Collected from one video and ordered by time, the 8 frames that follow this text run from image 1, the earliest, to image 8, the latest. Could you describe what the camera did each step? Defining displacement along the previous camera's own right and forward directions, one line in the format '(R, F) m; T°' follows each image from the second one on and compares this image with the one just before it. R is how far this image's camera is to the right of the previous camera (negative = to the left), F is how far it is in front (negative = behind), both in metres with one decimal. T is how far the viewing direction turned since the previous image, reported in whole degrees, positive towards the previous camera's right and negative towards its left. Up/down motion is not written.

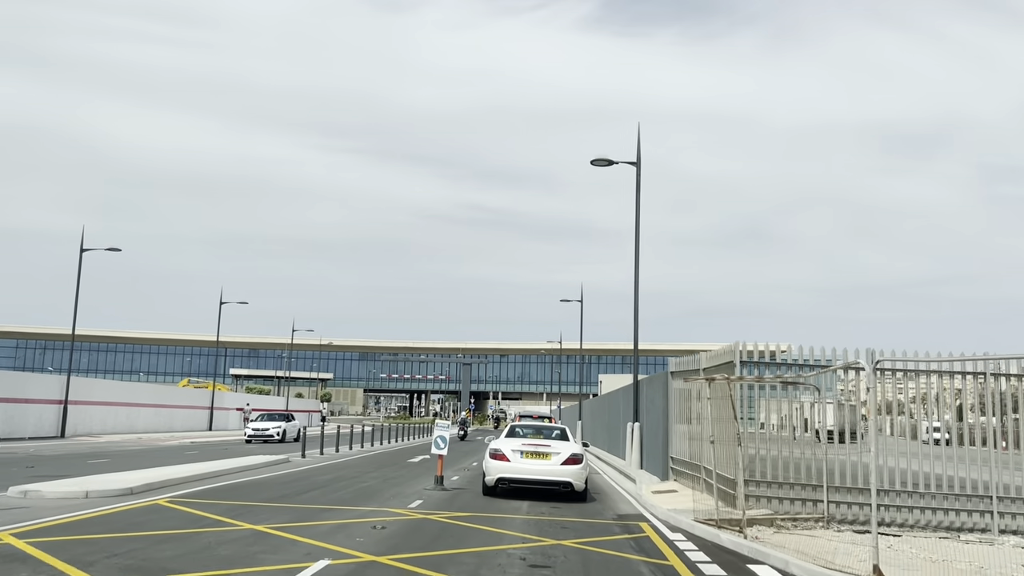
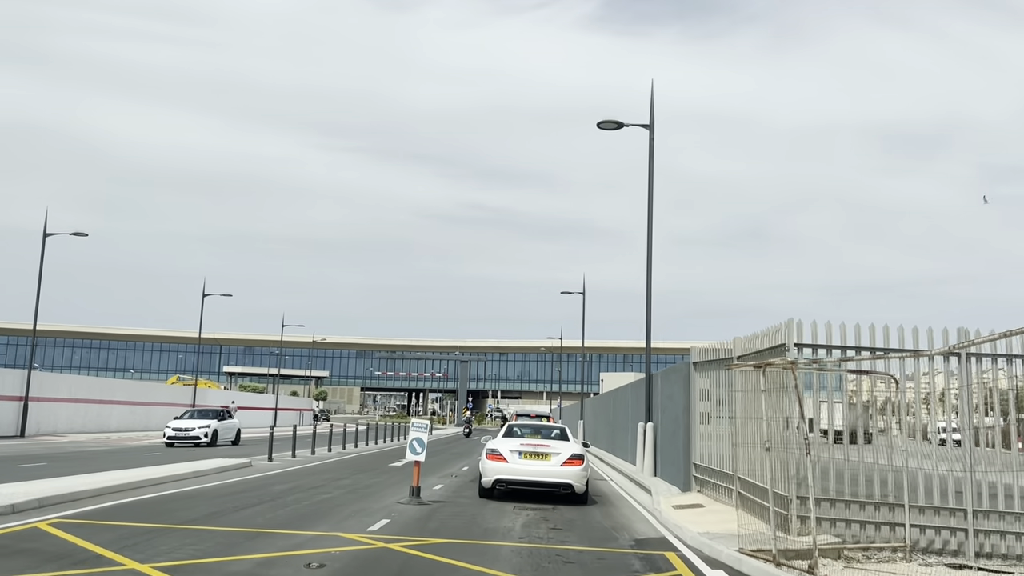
(+0.1, +1.6) m; 0°
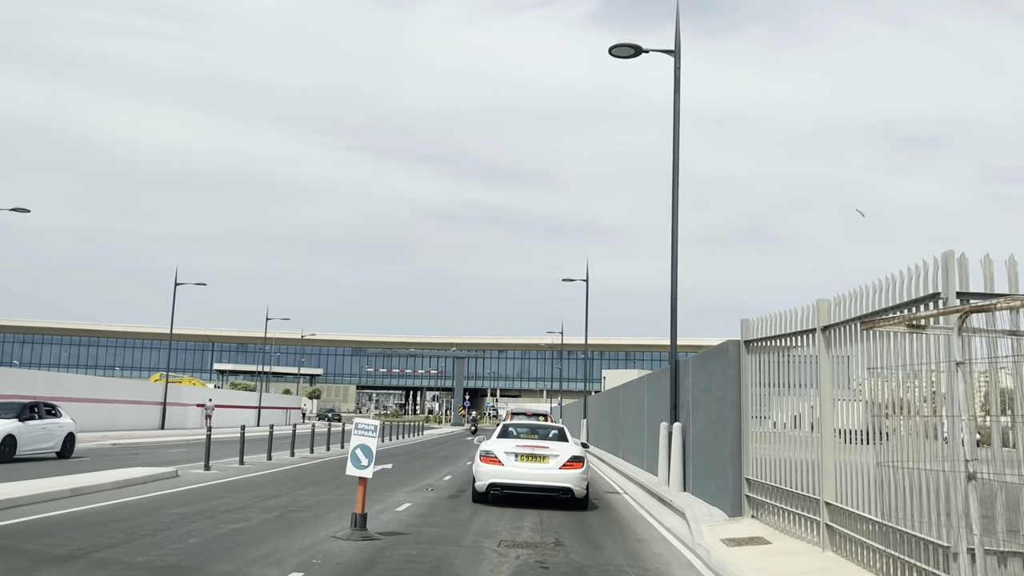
(+0.1, +2.2) m; 0°
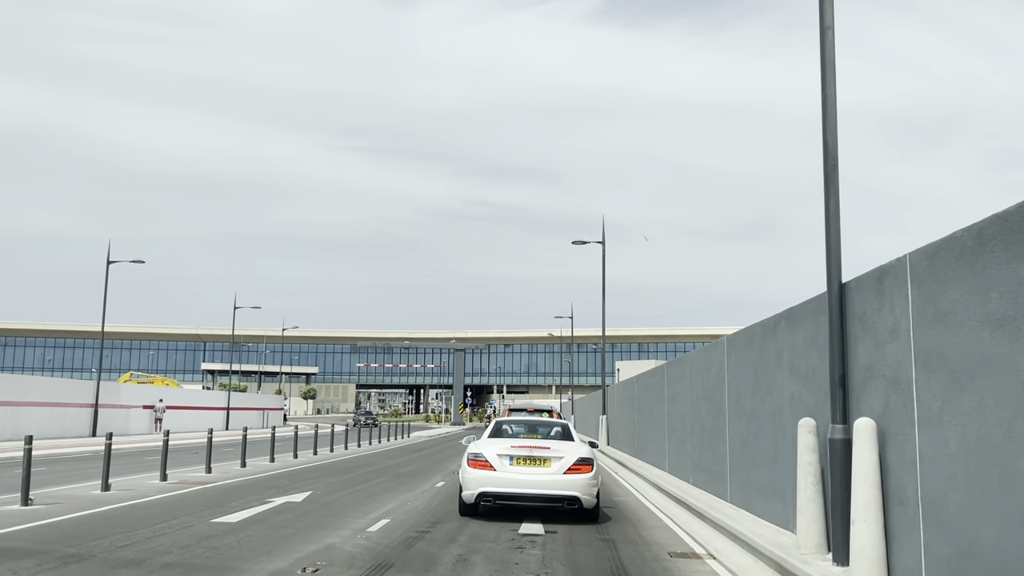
(+0.2, +4.6) m; -1°
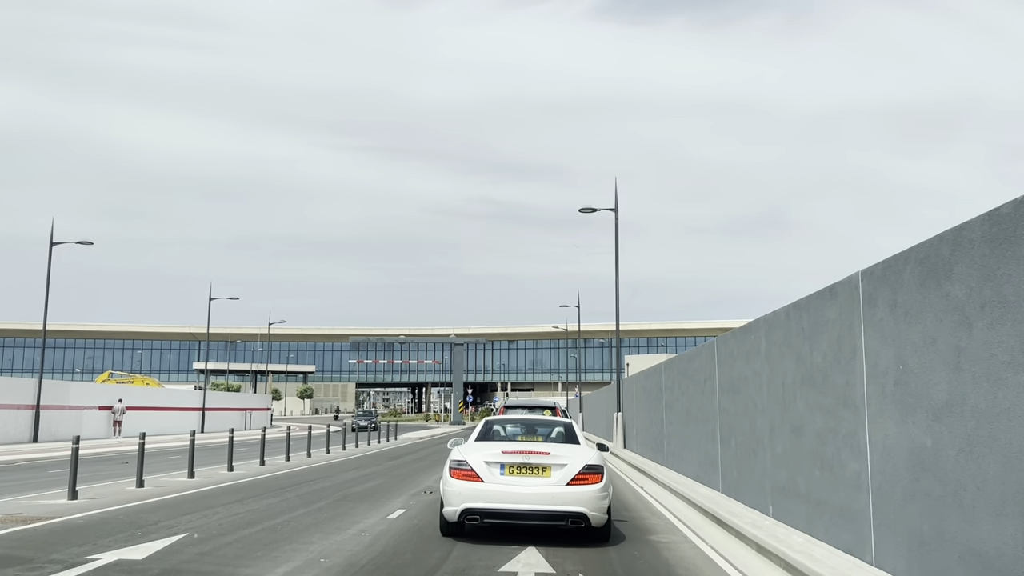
(+0.2, +2.8) m; 0°
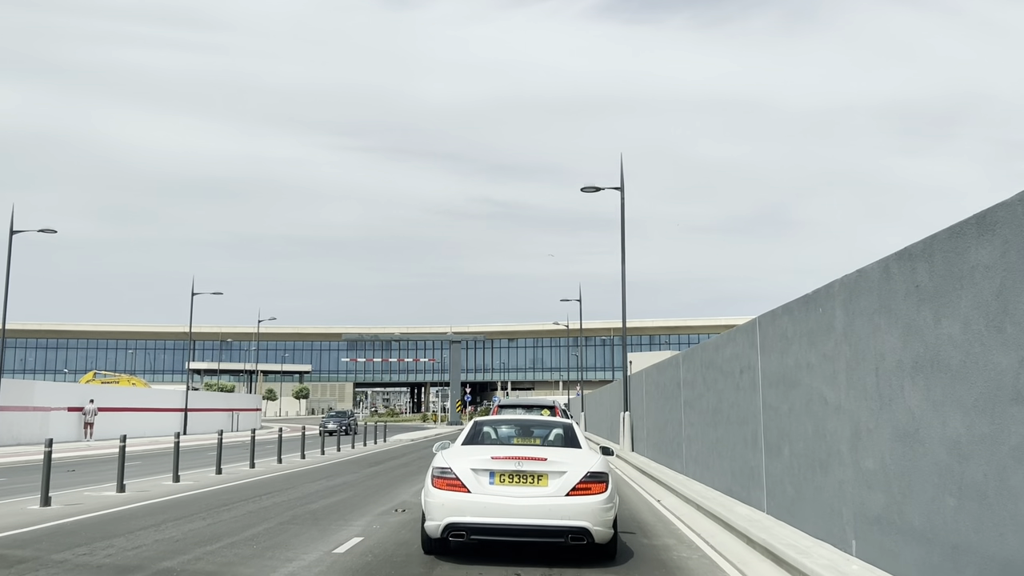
(+0.1, +1.5) m; 0°
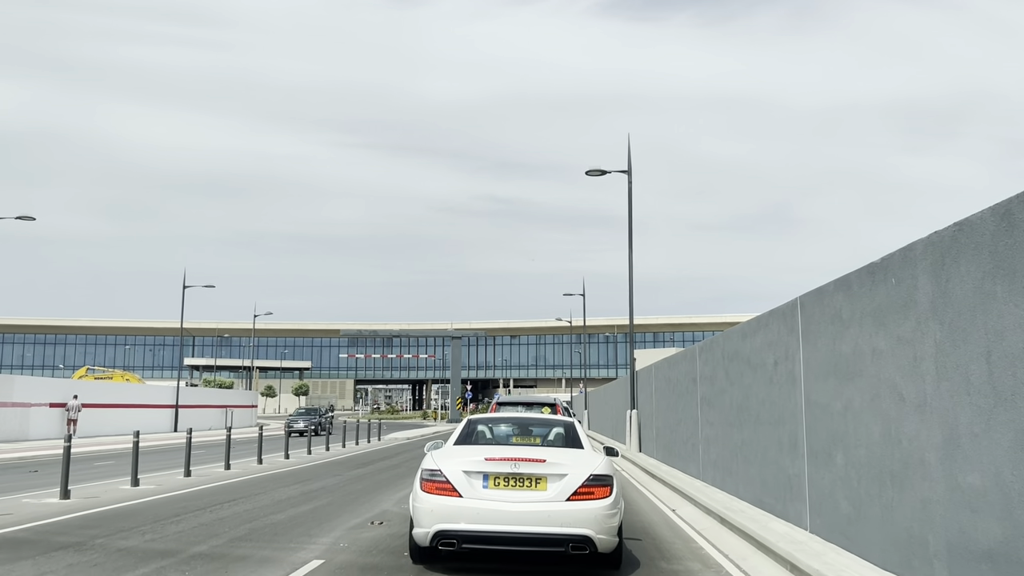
(+0.1, +0.9) m; 0°
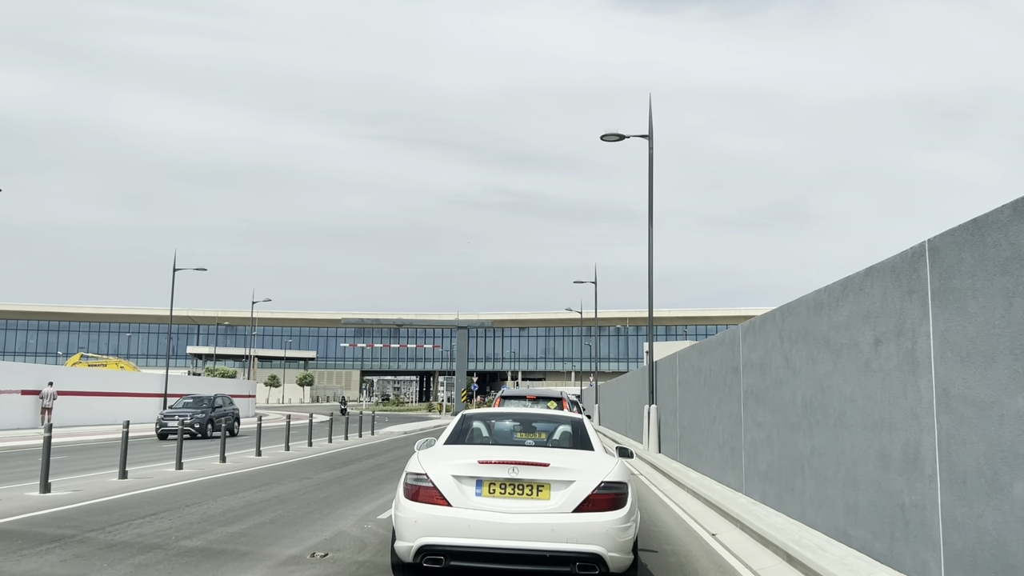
(+0.1, +1.5) m; -1°
